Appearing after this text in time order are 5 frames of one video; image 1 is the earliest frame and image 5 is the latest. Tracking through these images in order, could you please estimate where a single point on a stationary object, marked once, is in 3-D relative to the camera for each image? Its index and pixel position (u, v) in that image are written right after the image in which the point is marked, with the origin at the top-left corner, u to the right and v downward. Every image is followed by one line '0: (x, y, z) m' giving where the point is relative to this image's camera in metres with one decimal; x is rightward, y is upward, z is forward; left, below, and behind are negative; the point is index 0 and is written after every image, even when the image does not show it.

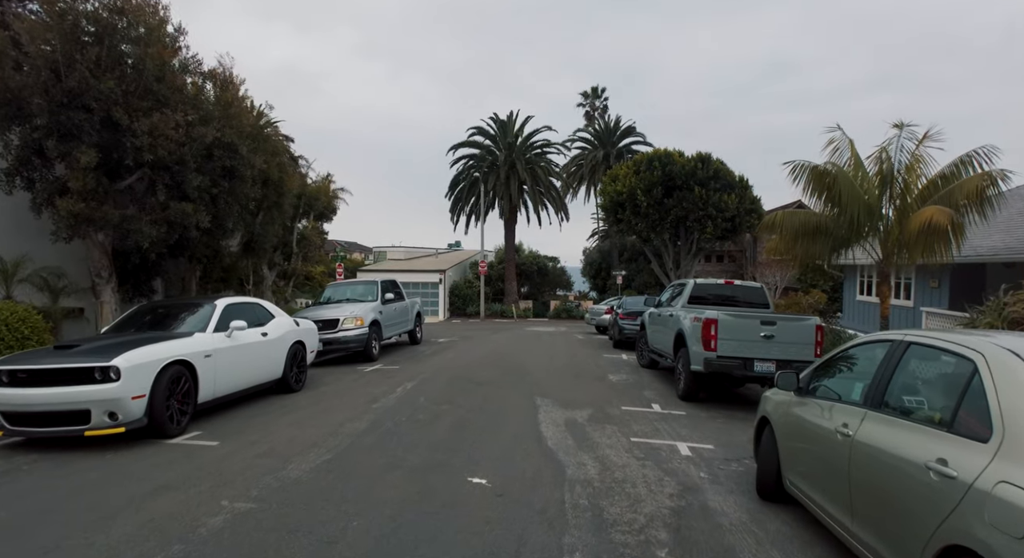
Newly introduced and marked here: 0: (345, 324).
0: (-3.9, -1.1, +13.4) m
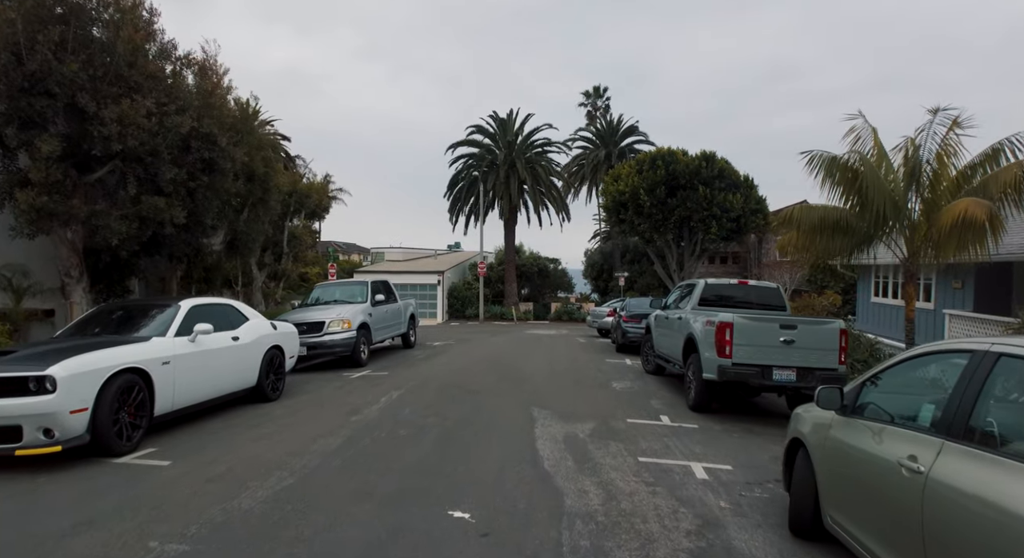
0: (-4.0, -1.1, +12.6) m
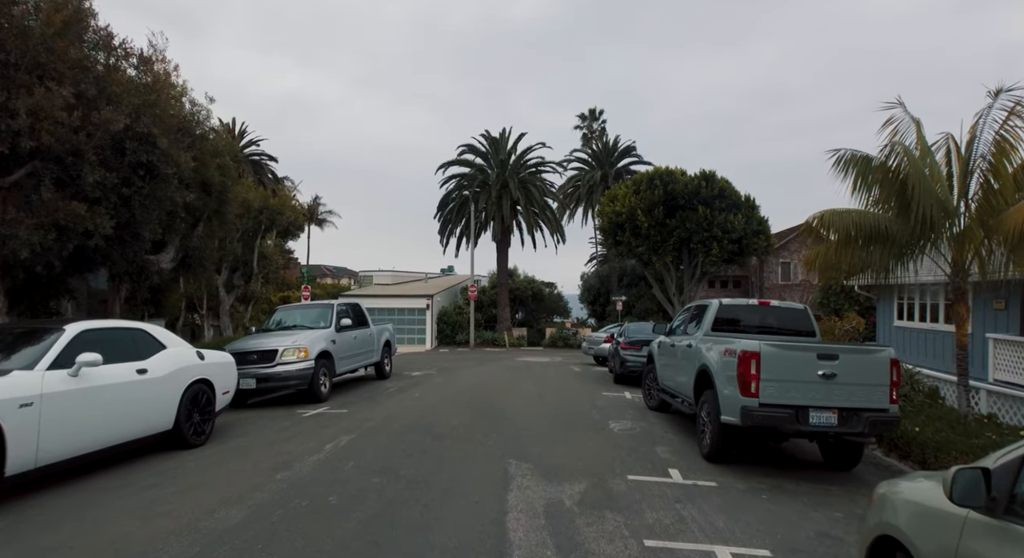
0: (-4.3, -1.5, +11.0) m
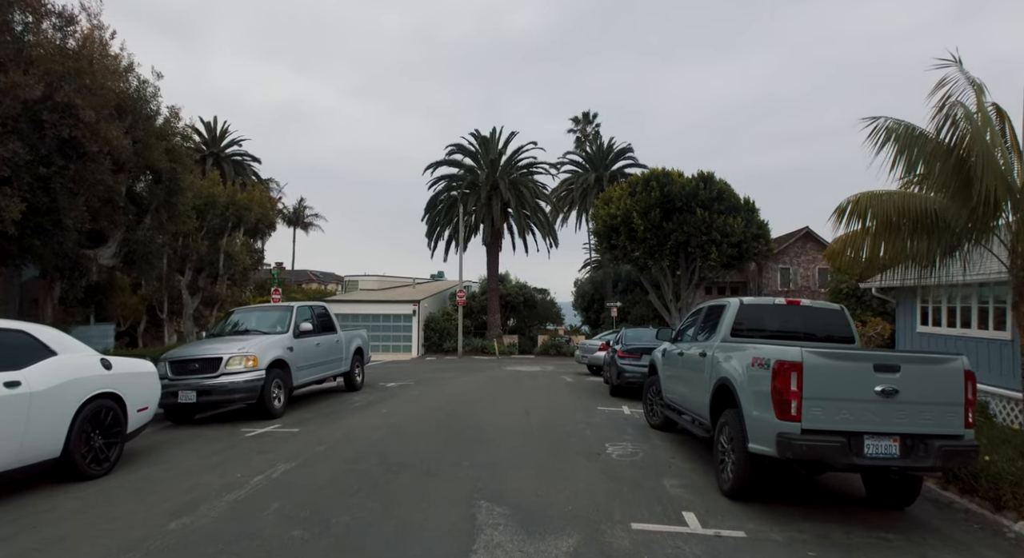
0: (-4.7, -1.4, +9.5) m
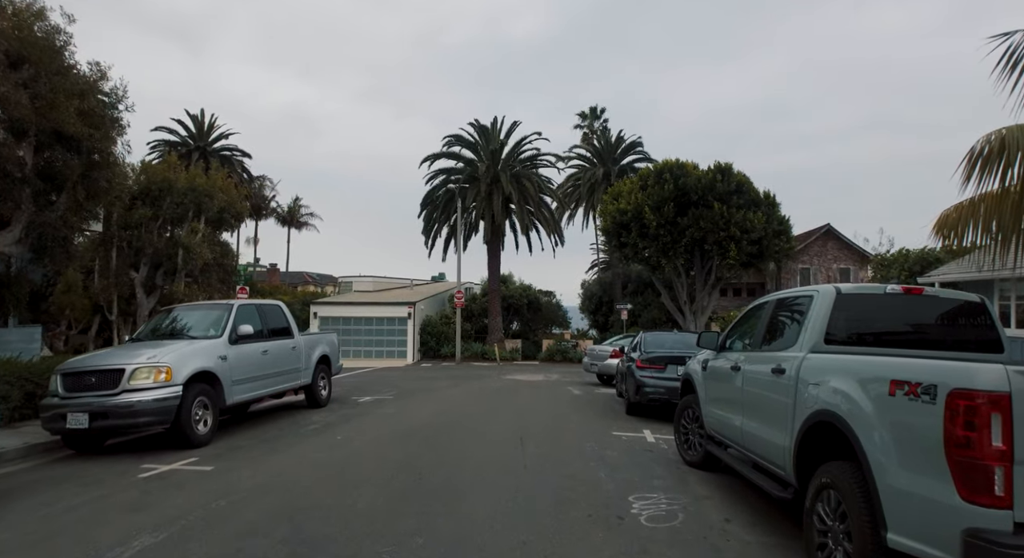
0: (-4.8, -1.3, +7.3) m
